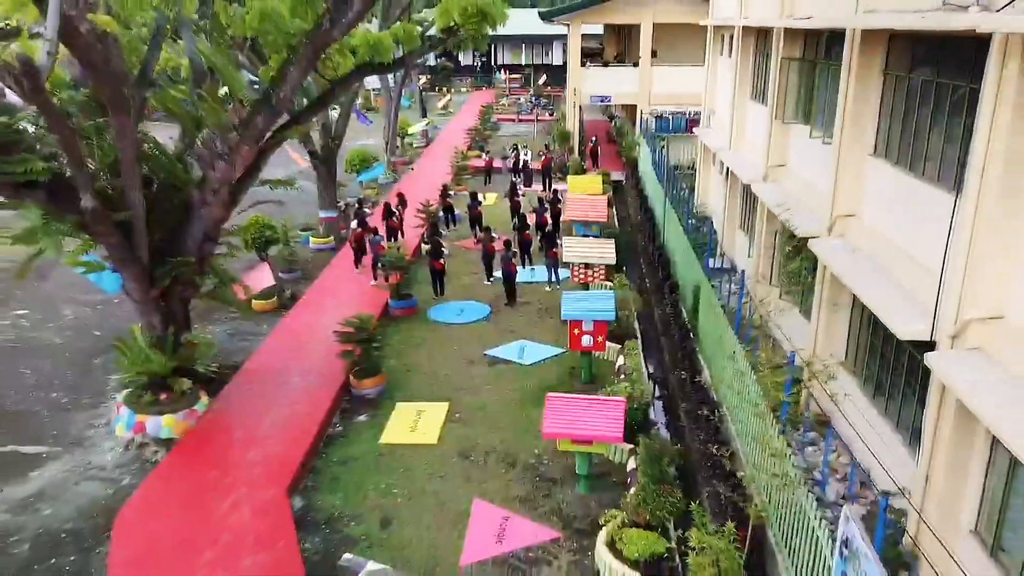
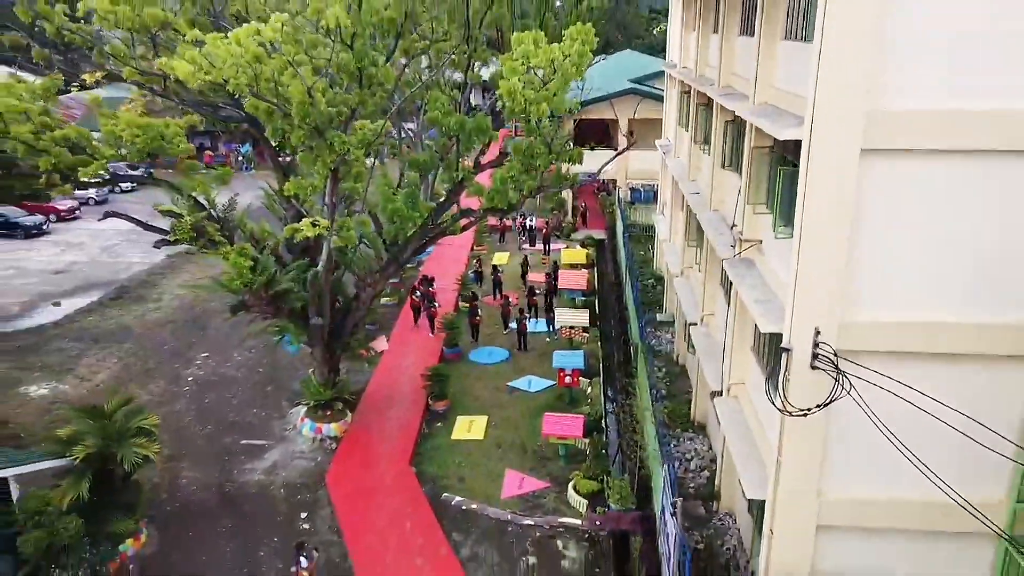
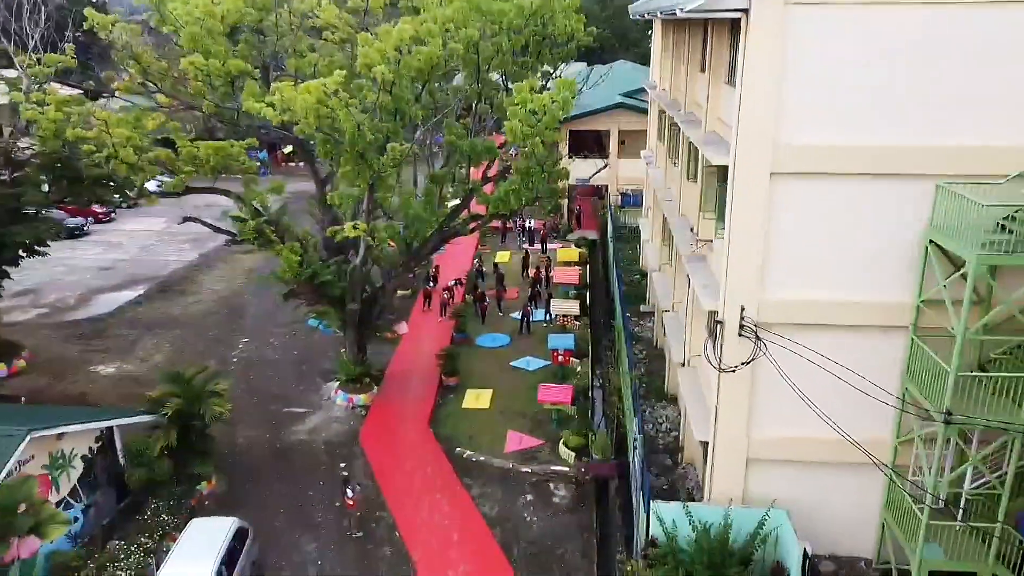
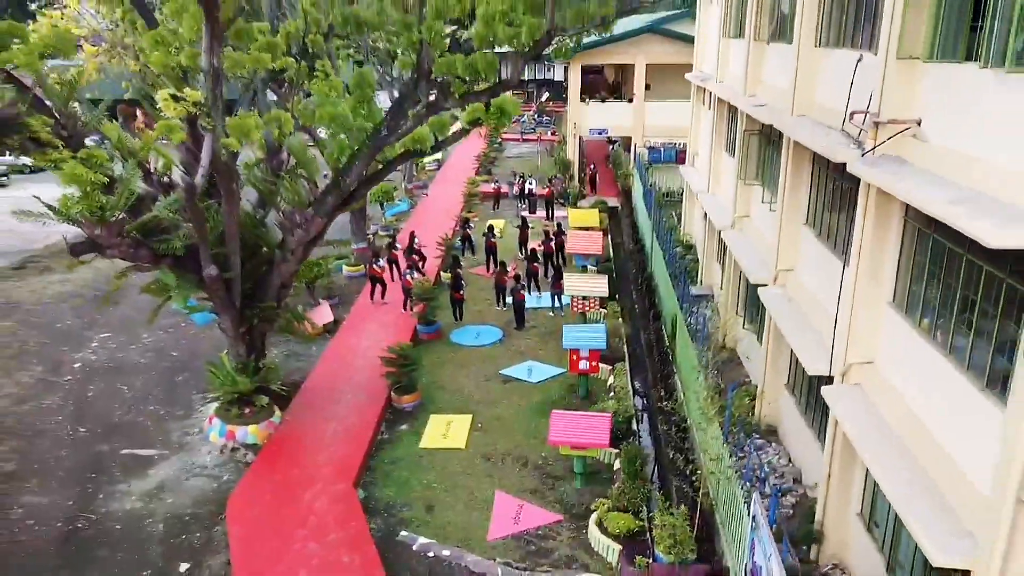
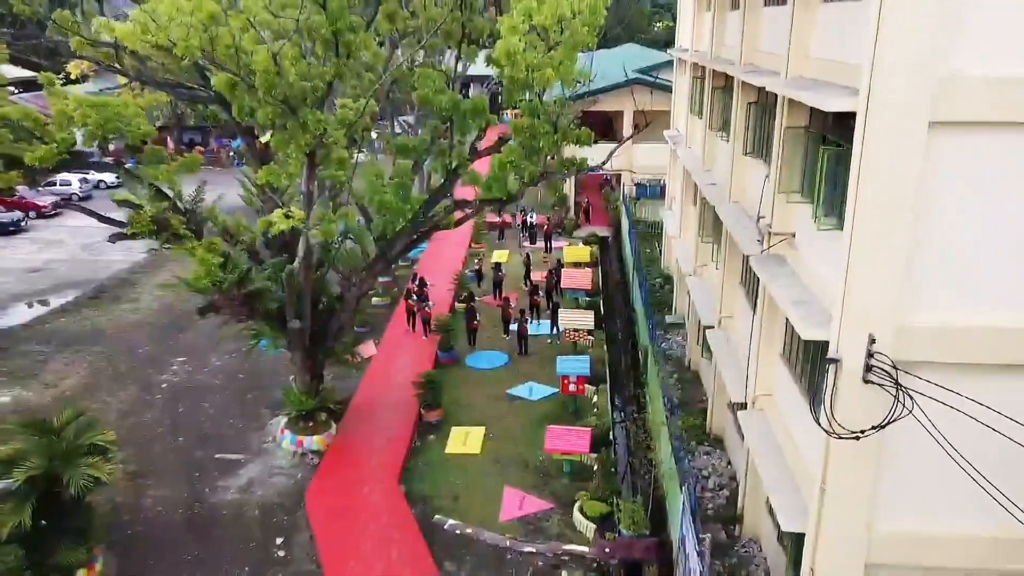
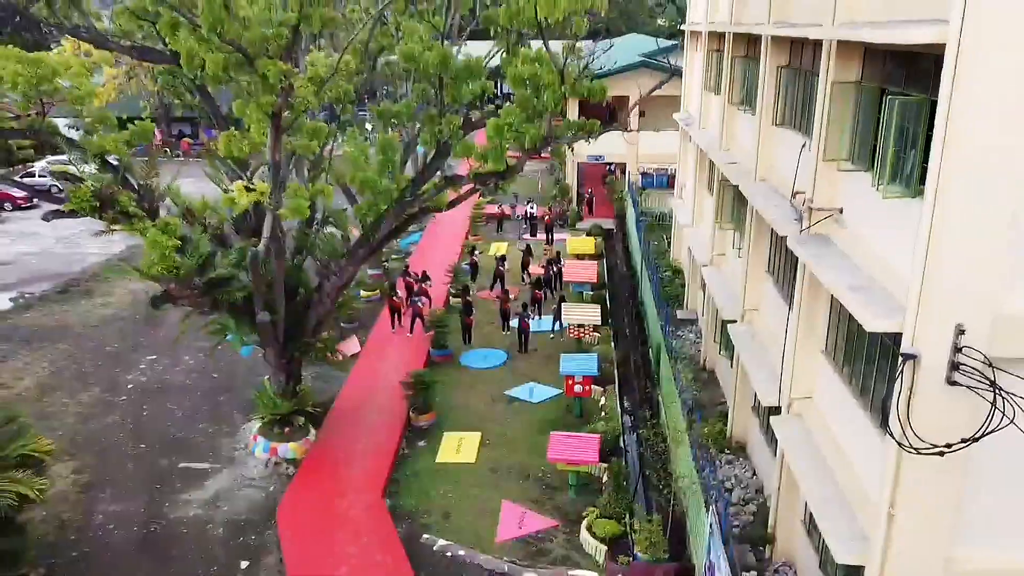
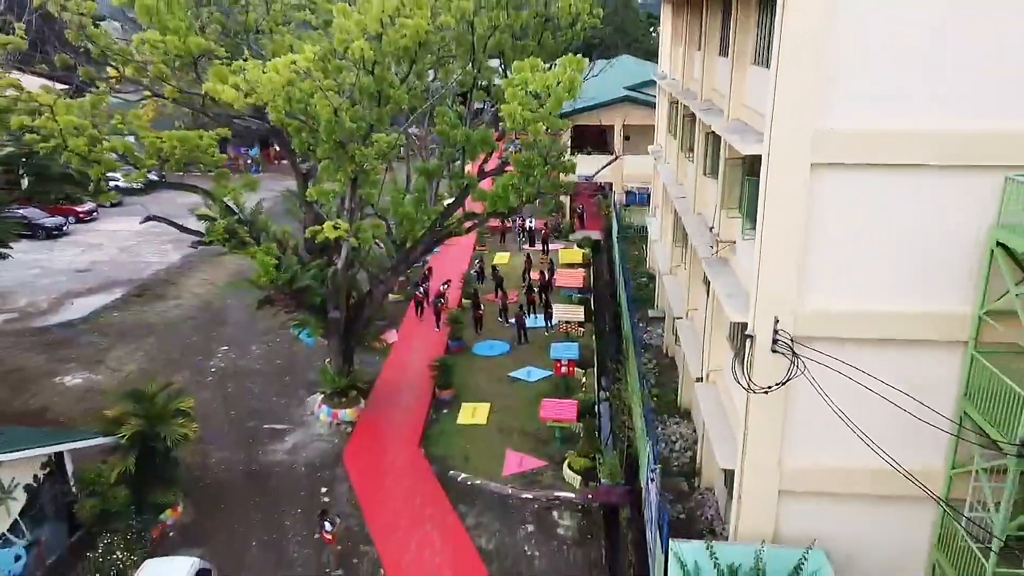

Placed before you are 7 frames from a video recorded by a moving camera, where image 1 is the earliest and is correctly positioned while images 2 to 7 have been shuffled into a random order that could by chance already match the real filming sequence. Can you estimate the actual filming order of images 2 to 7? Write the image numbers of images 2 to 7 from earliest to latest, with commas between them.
4, 6, 5, 2, 7, 3
